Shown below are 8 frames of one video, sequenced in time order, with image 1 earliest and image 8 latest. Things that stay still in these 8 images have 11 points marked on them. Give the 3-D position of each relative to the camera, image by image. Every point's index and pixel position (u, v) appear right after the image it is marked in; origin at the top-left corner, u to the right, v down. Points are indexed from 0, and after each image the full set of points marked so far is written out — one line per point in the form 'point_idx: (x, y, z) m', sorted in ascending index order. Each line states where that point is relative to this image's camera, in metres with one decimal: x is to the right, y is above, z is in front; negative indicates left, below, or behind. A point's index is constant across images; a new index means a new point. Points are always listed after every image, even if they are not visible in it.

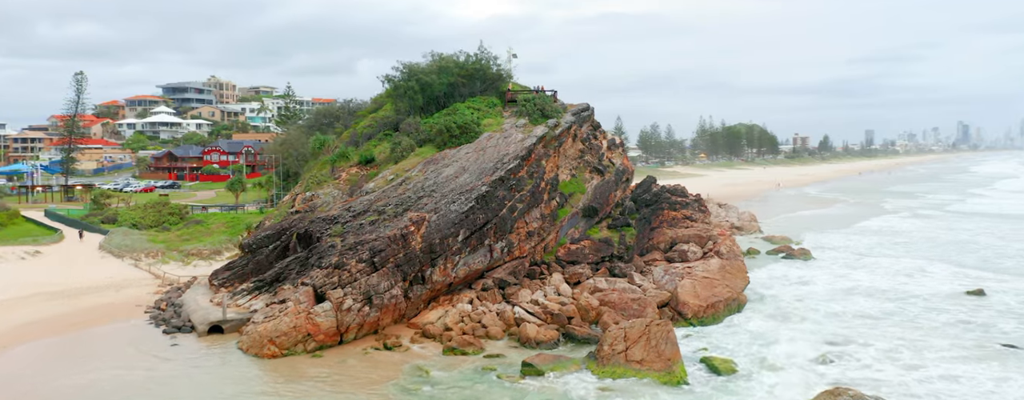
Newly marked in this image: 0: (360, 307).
0: (-4.9, -3.4, +19.6) m
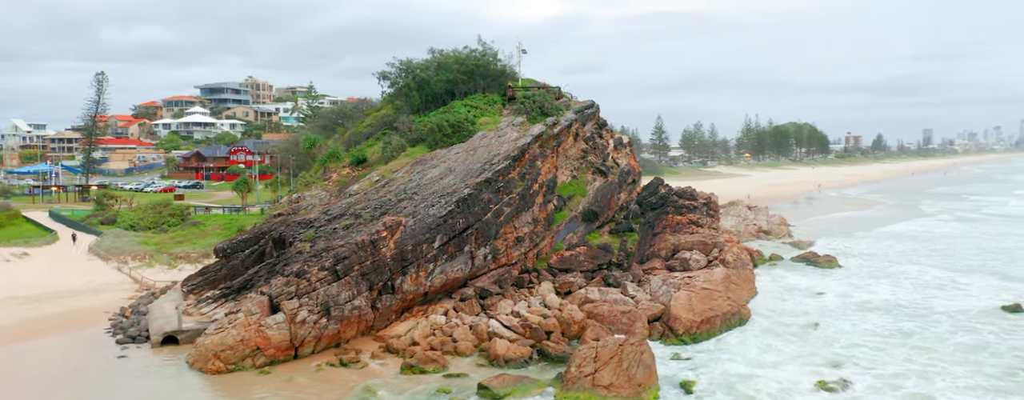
0: (-5.8, -3.6, +18.2) m
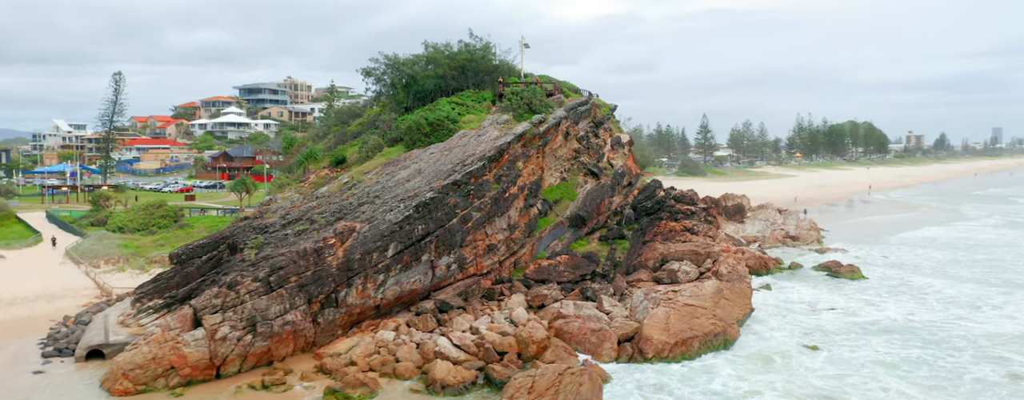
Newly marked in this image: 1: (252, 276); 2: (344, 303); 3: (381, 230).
0: (-7.3, -3.7, +16.7) m
1: (-7.5, -2.2, +17.5) m
2: (-5.1, -3.1, +18.8) m
3: (-4.3, -1.0, +19.7) m
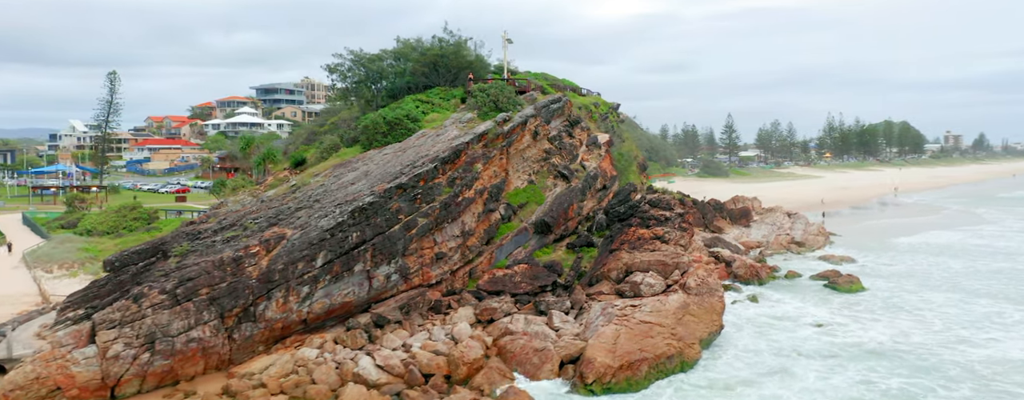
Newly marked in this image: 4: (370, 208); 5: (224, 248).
0: (-9.3, -3.8, +15.3) m
1: (-9.4, -2.3, +16.2) m
2: (-7.0, -3.3, +17.3) m
3: (-6.1, -1.1, +18.2) m
4: (-4.5, -0.2, +19.5) m
5: (-8.8, -1.5, +18.5) m
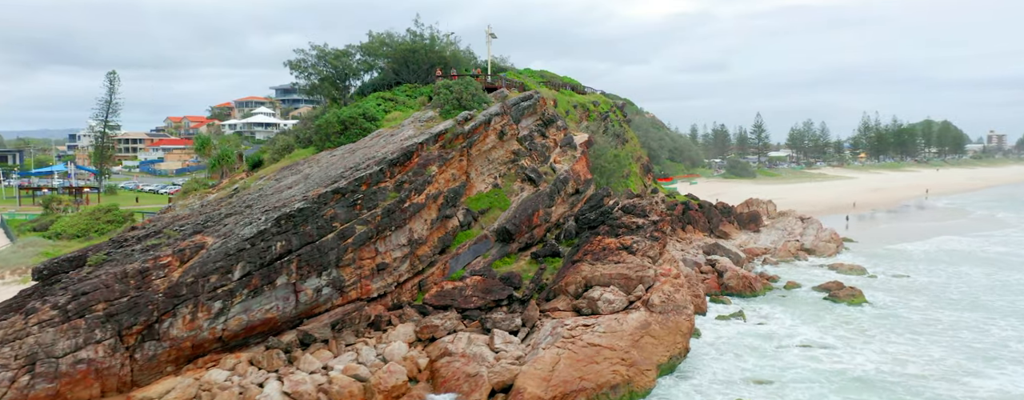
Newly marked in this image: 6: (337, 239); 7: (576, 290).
0: (-11.2, -4.0, +13.9) m
1: (-11.2, -2.5, +14.8) m
2: (-8.8, -3.5, +15.8) m
3: (-7.8, -1.3, +16.7) m
4: (-6.2, -0.4, +17.9) m
5: (-10.5, -1.6, +17.1) m
6: (-5.3, -1.2, +18.4) m
7: (+2.0, -2.8, +19.2) m
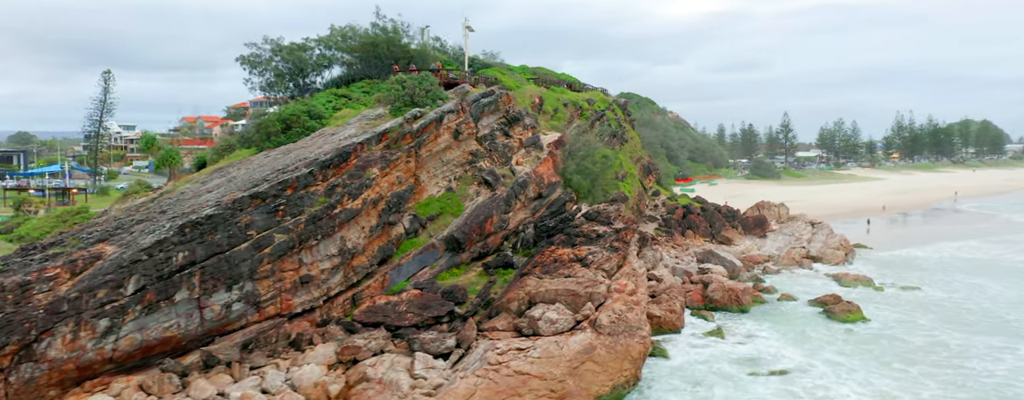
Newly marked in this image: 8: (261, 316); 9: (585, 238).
0: (-13.2, -4.1, +12.4) m
1: (-13.2, -2.6, +13.3) m
2: (-10.7, -3.6, +14.2) m
3: (-9.7, -1.4, +15.1) m
4: (-8.1, -0.6, +16.2) m
5: (-12.4, -1.8, +15.6) m
6: (-7.1, -1.3, +16.7) m
7: (+0.2, -3.0, +17.2) m
8: (-7.0, -3.2, +16.9) m
9: (+2.3, -1.2, +19.5) m
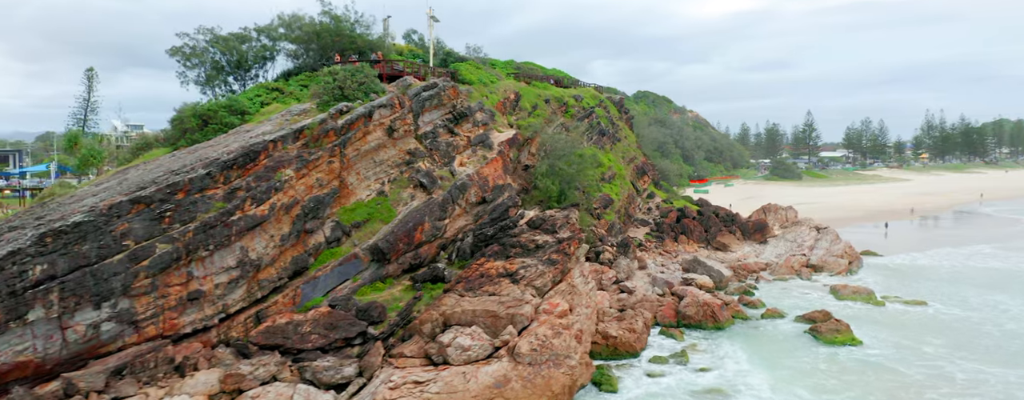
0: (-15.5, -4.3, +10.6) m
1: (-15.5, -2.7, +11.5) m
2: (-13.0, -3.7, +12.3) m
3: (-11.9, -1.6, +13.2) m
4: (-10.3, -0.7, +14.2) m
5: (-14.6, -1.9, +13.8) m
6: (-9.3, -1.5, +14.7) m
7: (-1.9, -3.2, +14.9) m
8: (-9.1, -3.3, +14.9) m
9: (+0.3, -1.4, +17.1) m
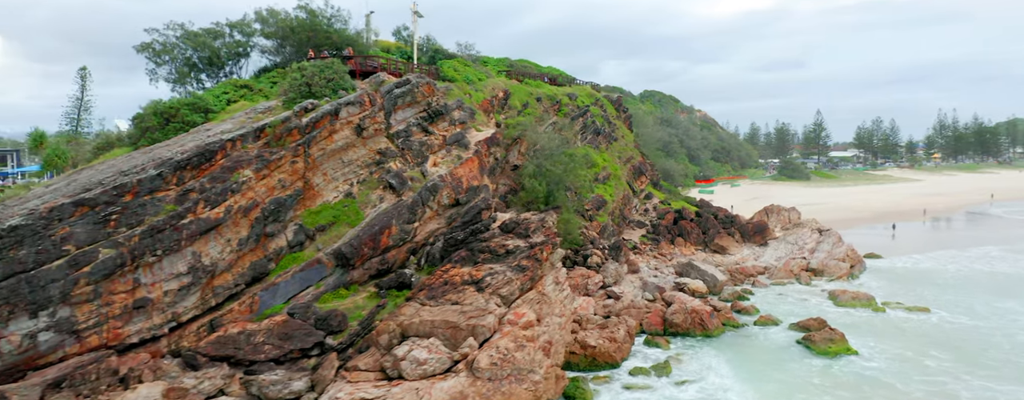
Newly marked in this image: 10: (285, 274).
0: (-16.4, -4.3, +9.9) m
1: (-16.4, -2.8, +10.8) m
2: (-13.9, -3.8, +11.6) m
3: (-12.8, -1.6, +12.4) m
4: (-11.1, -0.8, +13.4) m
5: (-15.4, -1.9, +13.1) m
6: (-10.1, -1.5, +13.9) m
7: (-2.8, -3.2, +14.0) m
8: (-10.0, -3.4, +14.1) m
9: (-0.5, -1.4, +16.2) m
10: (-6.3, -2.0, +16.8) m
